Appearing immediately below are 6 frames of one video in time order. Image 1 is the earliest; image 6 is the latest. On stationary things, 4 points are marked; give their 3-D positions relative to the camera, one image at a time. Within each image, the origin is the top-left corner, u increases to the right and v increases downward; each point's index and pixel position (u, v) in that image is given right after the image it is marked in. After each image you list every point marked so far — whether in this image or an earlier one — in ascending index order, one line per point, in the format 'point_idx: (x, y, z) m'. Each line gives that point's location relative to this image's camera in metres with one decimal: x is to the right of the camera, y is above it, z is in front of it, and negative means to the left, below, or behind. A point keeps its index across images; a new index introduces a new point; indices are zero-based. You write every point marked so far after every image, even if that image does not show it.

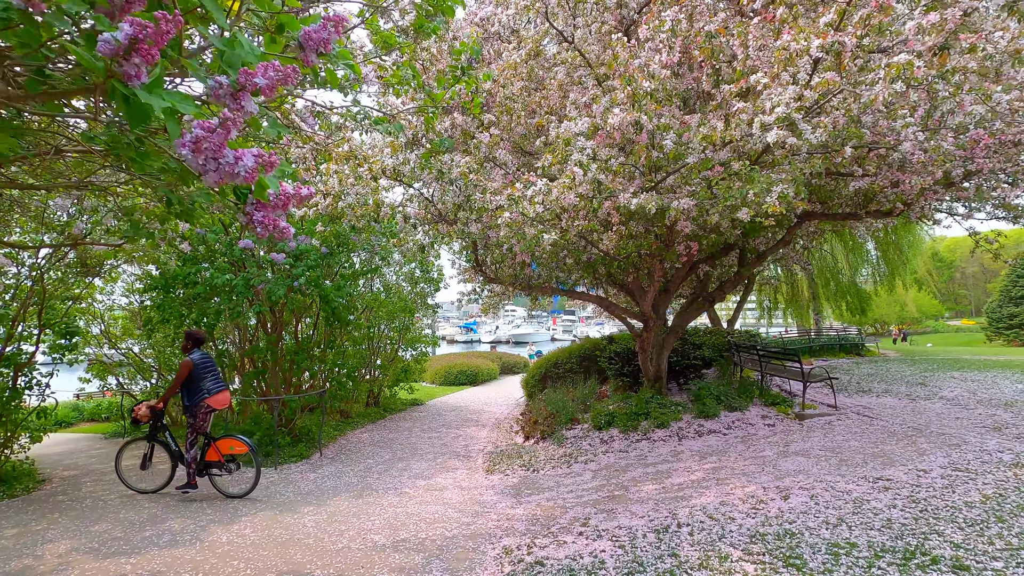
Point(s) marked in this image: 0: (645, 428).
0: (+1.6, -1.7, +6.5) m
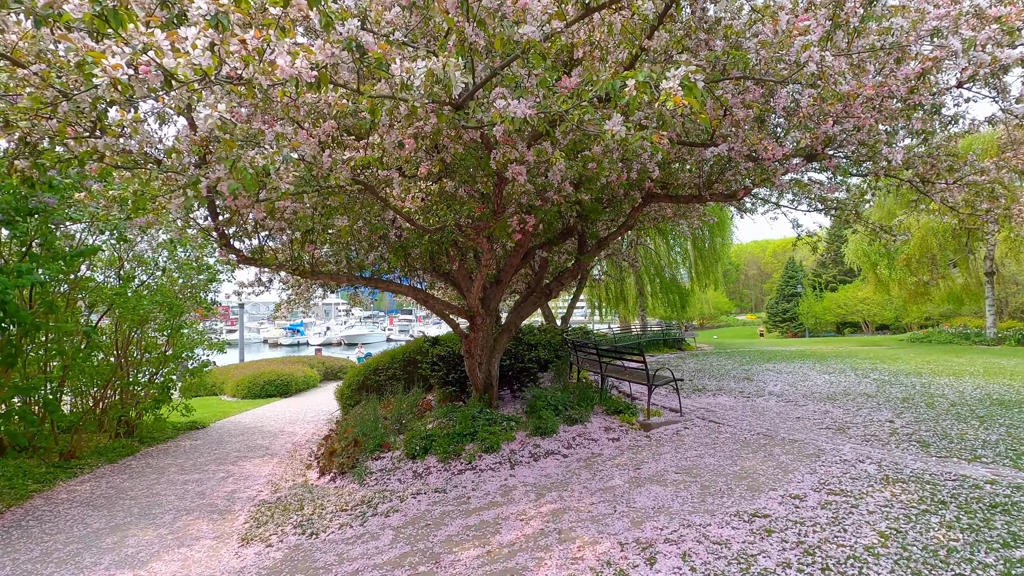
0: (-0.4, -1.6, +5.1) m
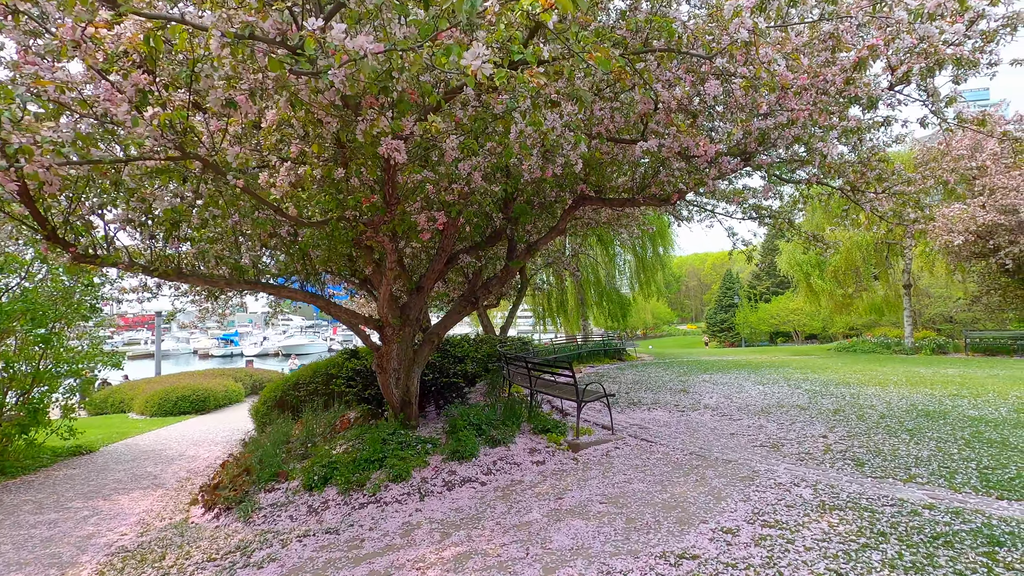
0: (-1.2, -1.6, +4.5) m
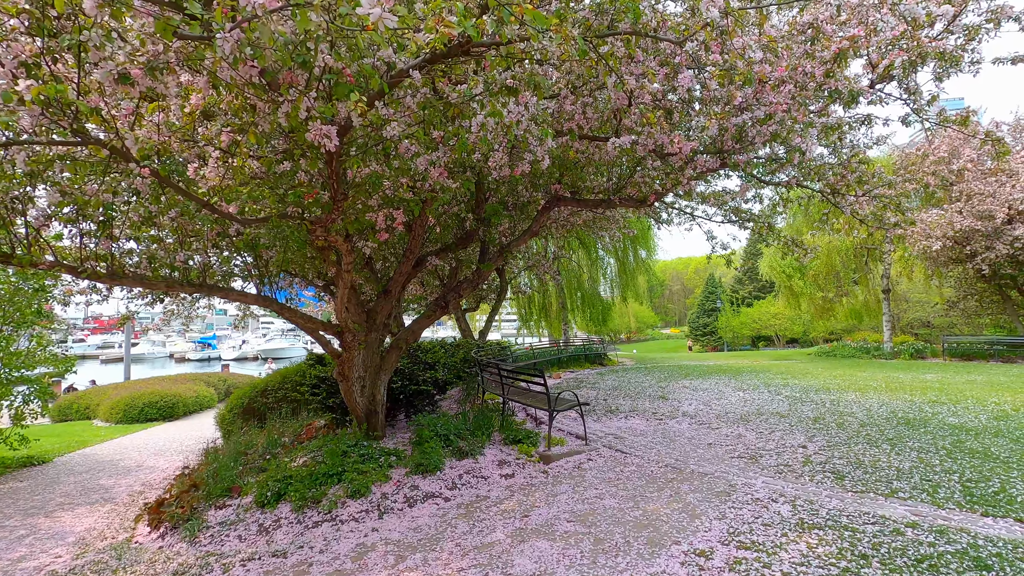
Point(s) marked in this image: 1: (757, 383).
0: (-1.4, -1.7, +4.2) m
1: (+4.3, -1.7, +9.4) m
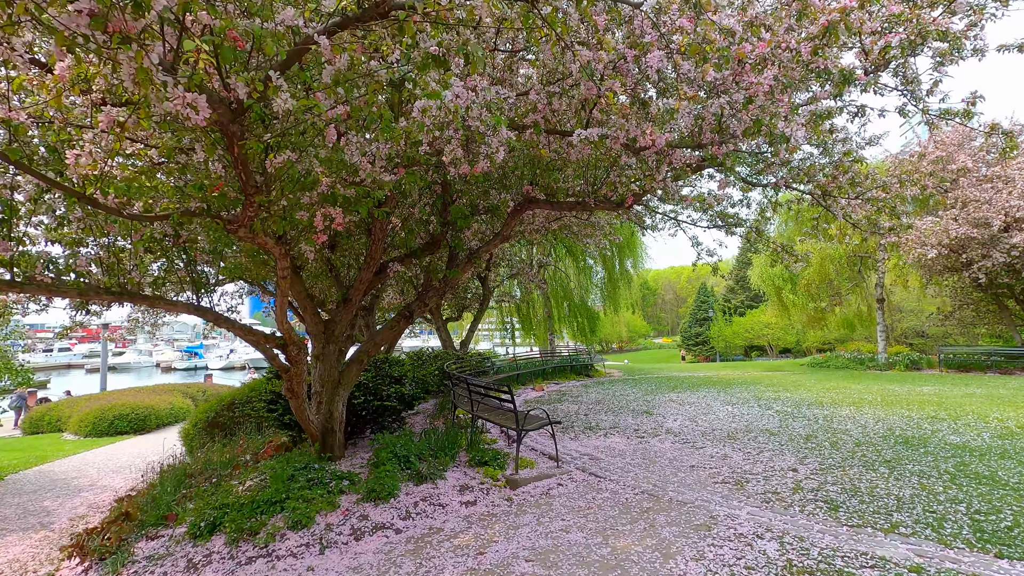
0: (-1.7, -1.7, +3.8) m
1: (+4.0, -1.8, +9.0) m
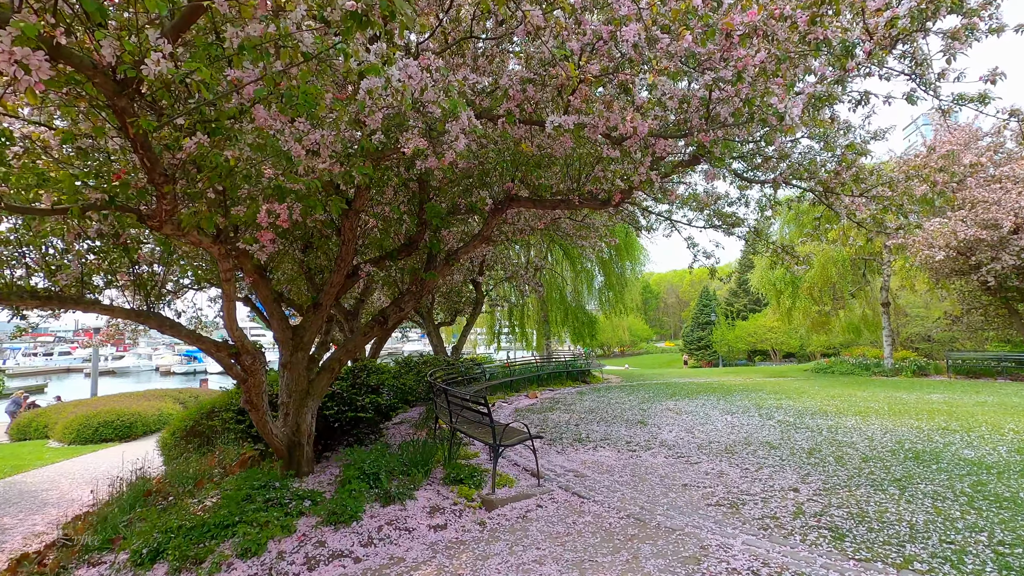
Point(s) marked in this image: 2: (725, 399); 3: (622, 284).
0: (-1.9, -1.7, +3.4) m
1: (+3.8, -1.9, +8.6) m
2: (+3.7, -1.9, +9.3) m
3: (+3.0, +0.1, +14.5) m
